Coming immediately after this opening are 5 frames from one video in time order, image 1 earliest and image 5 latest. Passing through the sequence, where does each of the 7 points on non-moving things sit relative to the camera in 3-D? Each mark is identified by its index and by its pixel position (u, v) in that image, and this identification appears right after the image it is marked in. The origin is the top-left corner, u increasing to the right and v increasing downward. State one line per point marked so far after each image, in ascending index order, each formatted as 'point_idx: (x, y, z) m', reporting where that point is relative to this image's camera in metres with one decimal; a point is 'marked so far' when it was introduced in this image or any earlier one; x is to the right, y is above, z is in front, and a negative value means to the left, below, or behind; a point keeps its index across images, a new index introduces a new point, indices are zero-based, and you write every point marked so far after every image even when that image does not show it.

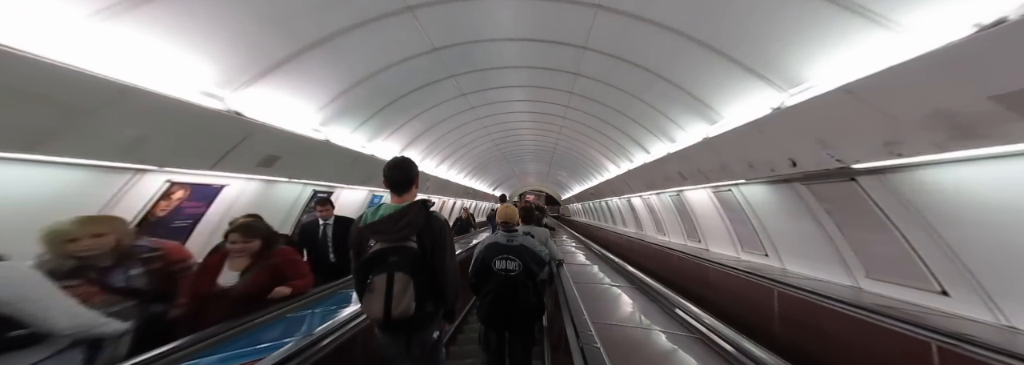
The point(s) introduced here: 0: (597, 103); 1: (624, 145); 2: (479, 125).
0: (+2.4, +2.3, +5.5) m
1: (+4.0, +1.4, +6.9) m
2: (-1.4, +2.5, +8.3) m
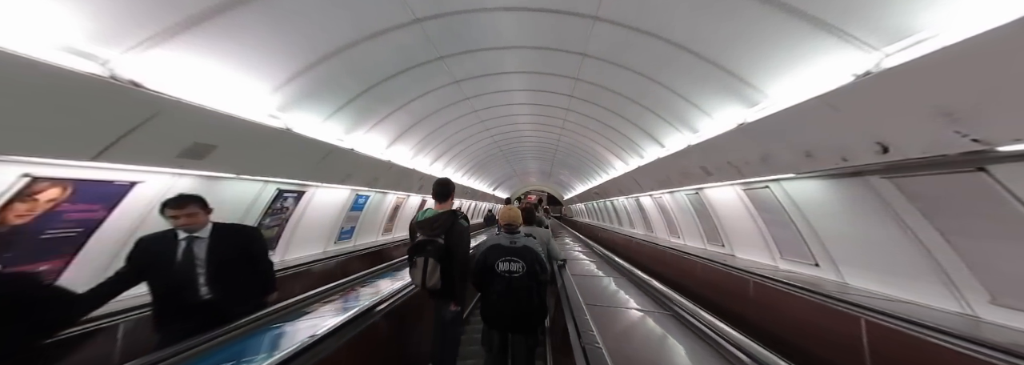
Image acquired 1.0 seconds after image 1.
0: (+2.4, +2.3, +4.9) m
1: (+4.0, +1.5, +6.3) m
2: (-1.4, +2.5, +7.8) m
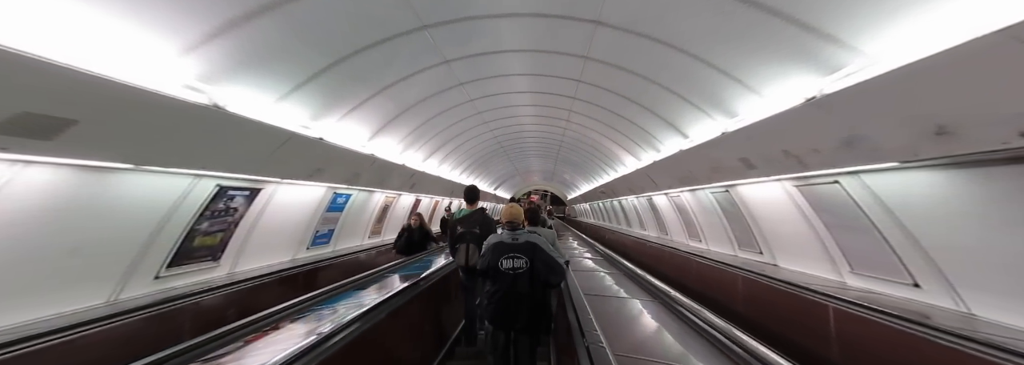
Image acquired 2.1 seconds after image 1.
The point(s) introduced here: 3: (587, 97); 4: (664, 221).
0: (+2.3, +2.4, +4.2) m
1: (+4.0, +1.6, +5.6) m
2: (-1.4, +2.6, +7.2) m
3: (+2.3, +2.6, +6.1) m
4: (+8.1, -2.0, +10.2) m
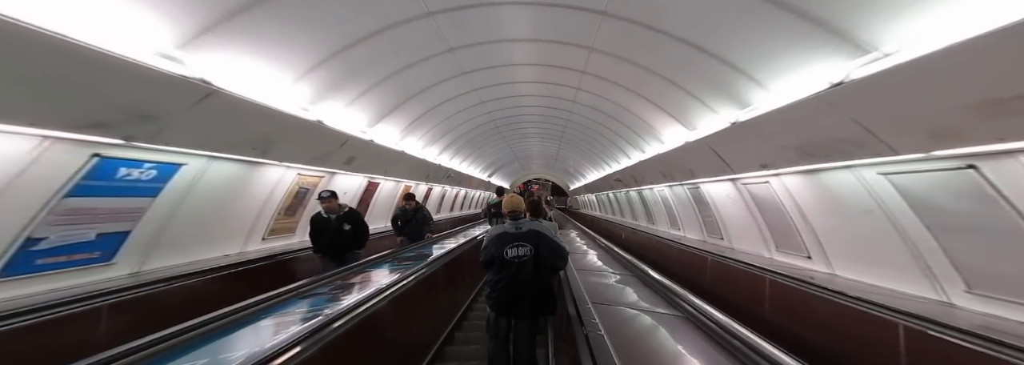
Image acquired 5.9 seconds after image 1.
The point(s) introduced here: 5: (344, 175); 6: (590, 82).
0: (+2.1, +2.8, +1.6) m
1: (+3.7, +2.0, +3.0) m
2: (-1.6, +3.2, +4.5) m
3: (+2.1, +3.1, +3.4) m
4: (+7.8, -1.4, +7.8) m
5: (-6.1, +0.3, +7.4) m
6: (+2.7, +3.3, +6.5) m
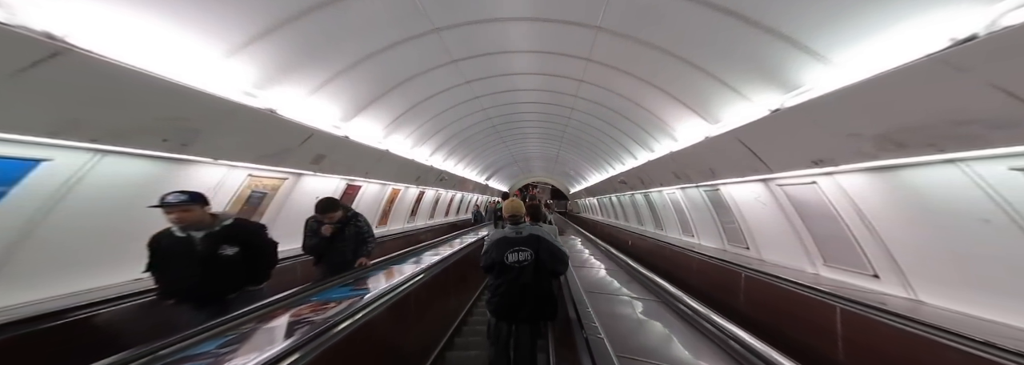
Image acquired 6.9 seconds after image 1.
0: (+2.0, +2.8, +0.9) m
1: (+3.6, +2.0, +2.3) m
2: (-1.8, +3.2, +3.7) m
3: (+2.0, +3.1, +2.7) m
4: (+7.7, -1.5, +7.1) m
5: (-6.3, +0.2, +6.7) m
6: (+2.5, +3.3, +5.8) m
